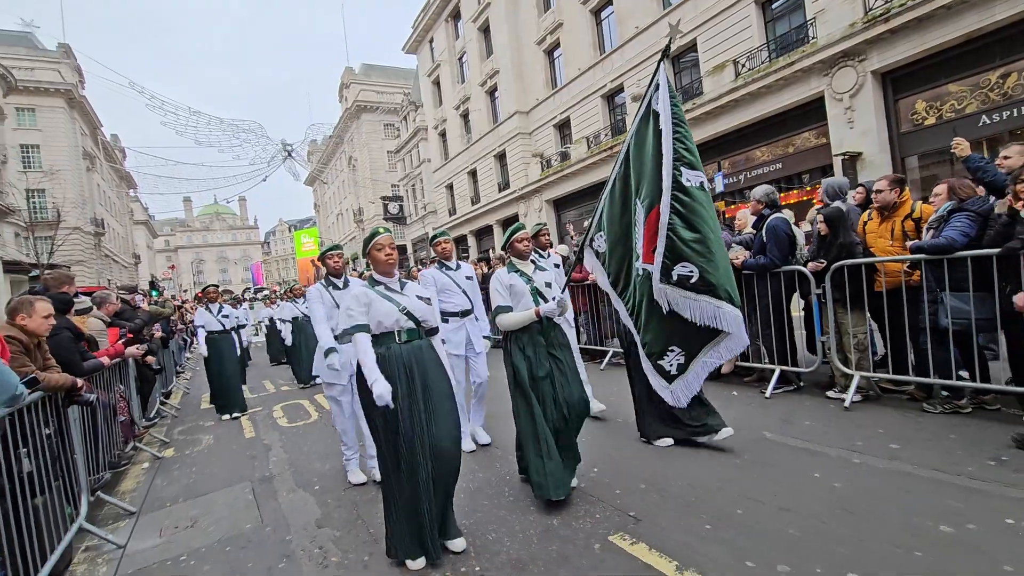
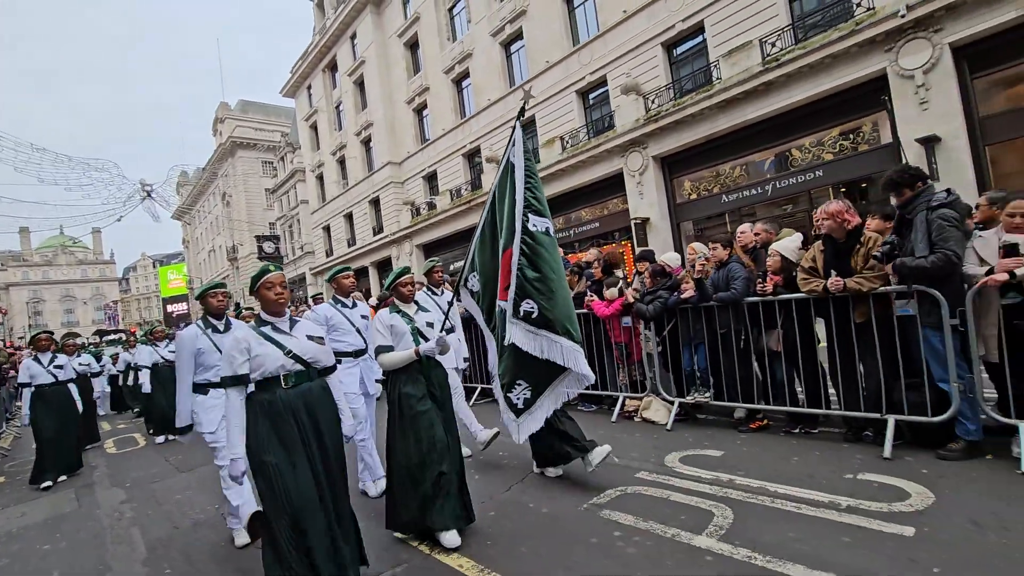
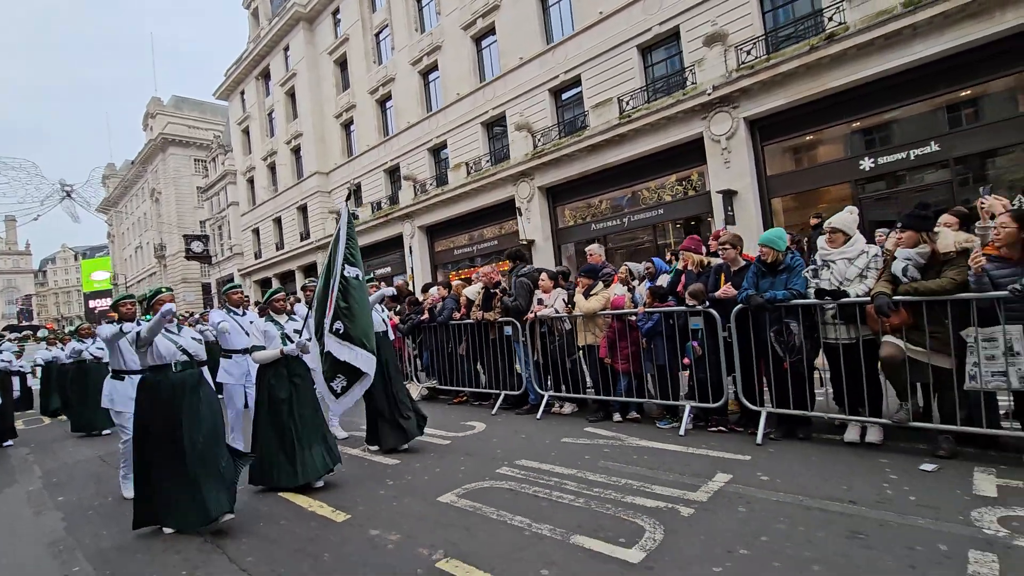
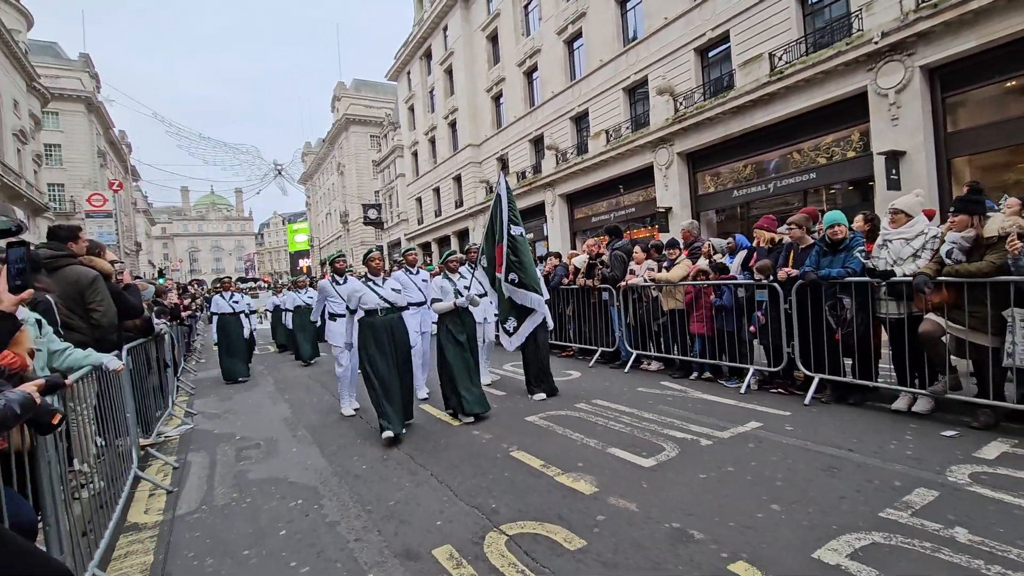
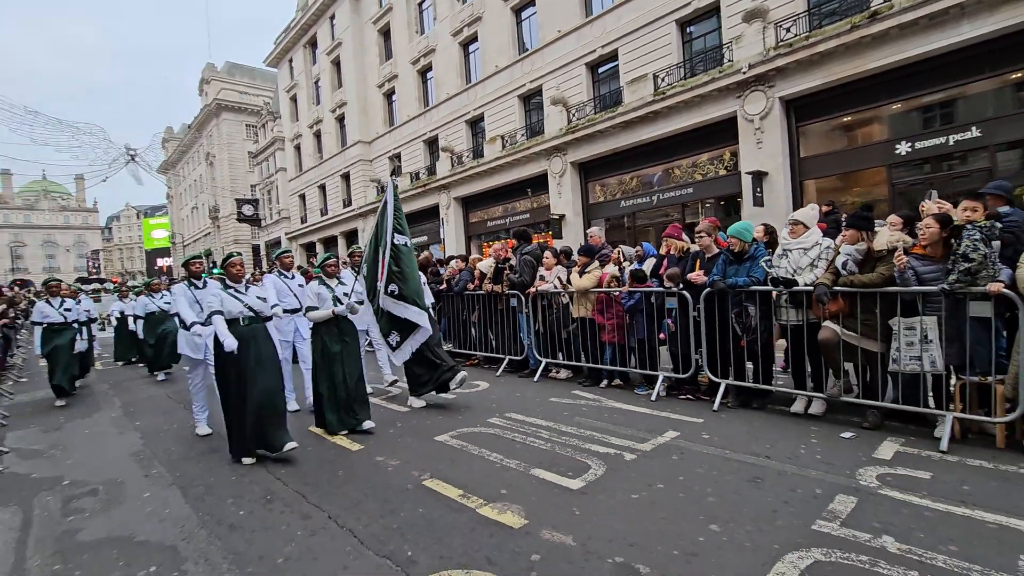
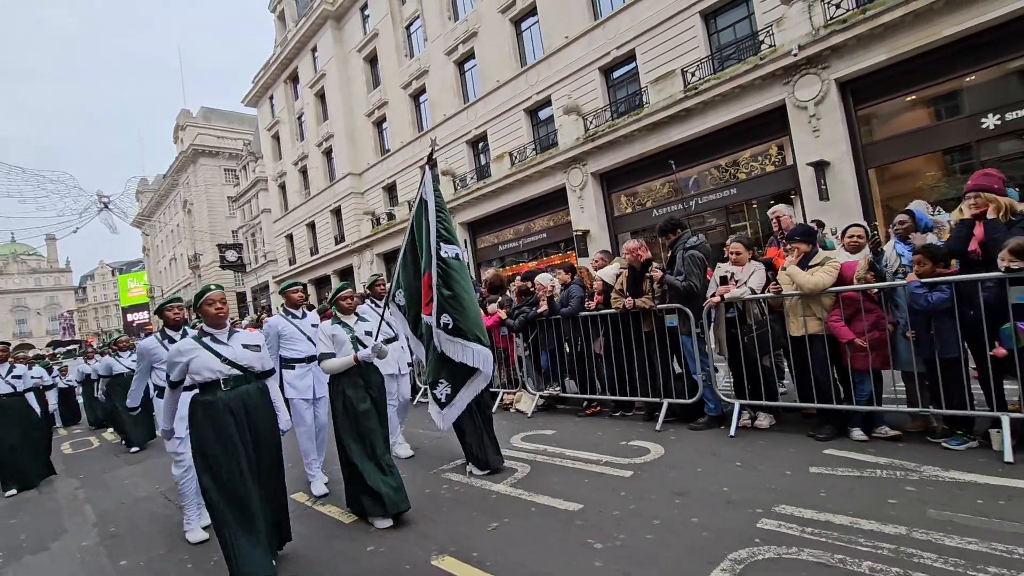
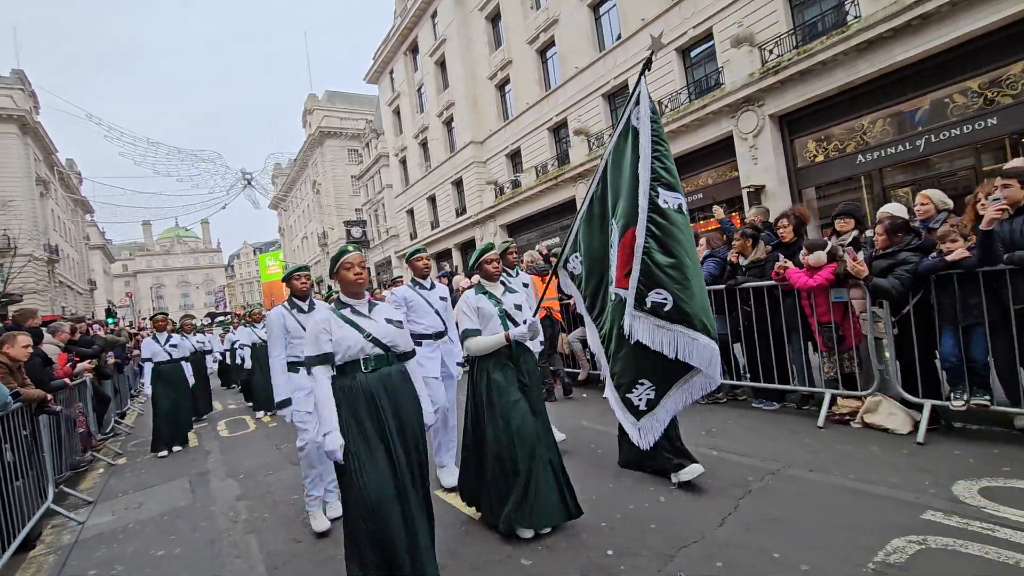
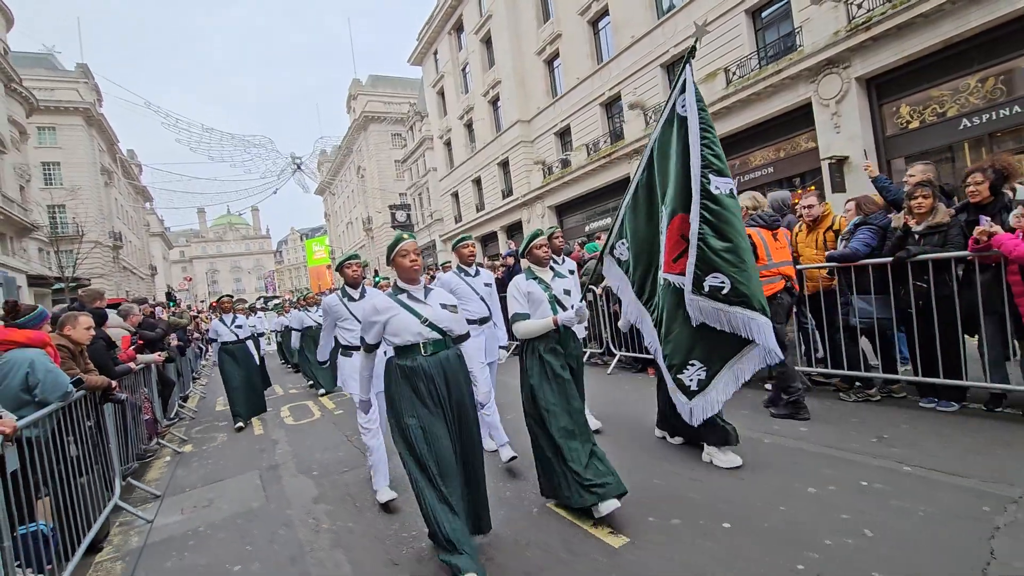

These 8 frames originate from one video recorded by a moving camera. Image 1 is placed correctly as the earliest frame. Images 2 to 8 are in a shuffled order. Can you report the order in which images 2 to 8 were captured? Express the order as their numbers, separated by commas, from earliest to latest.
8, 7, 2, 6, 3, 5, 4
